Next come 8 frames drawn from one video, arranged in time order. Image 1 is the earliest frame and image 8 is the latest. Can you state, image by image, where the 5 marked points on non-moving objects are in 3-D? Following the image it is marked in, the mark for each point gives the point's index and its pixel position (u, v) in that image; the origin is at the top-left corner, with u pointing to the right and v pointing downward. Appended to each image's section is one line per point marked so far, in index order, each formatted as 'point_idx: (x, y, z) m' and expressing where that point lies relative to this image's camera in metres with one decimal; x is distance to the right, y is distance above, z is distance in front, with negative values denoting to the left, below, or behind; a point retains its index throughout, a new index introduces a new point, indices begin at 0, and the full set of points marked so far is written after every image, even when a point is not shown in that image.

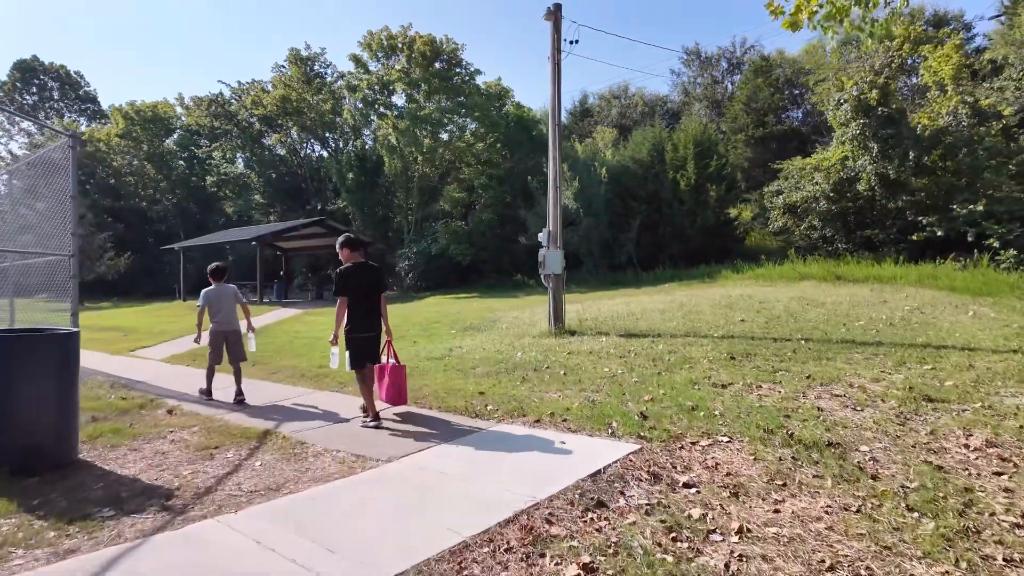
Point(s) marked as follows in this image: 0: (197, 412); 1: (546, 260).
0: (-3.3, -1.3, +6.1) m
1: (+0.6, +0.5, +11.2) m
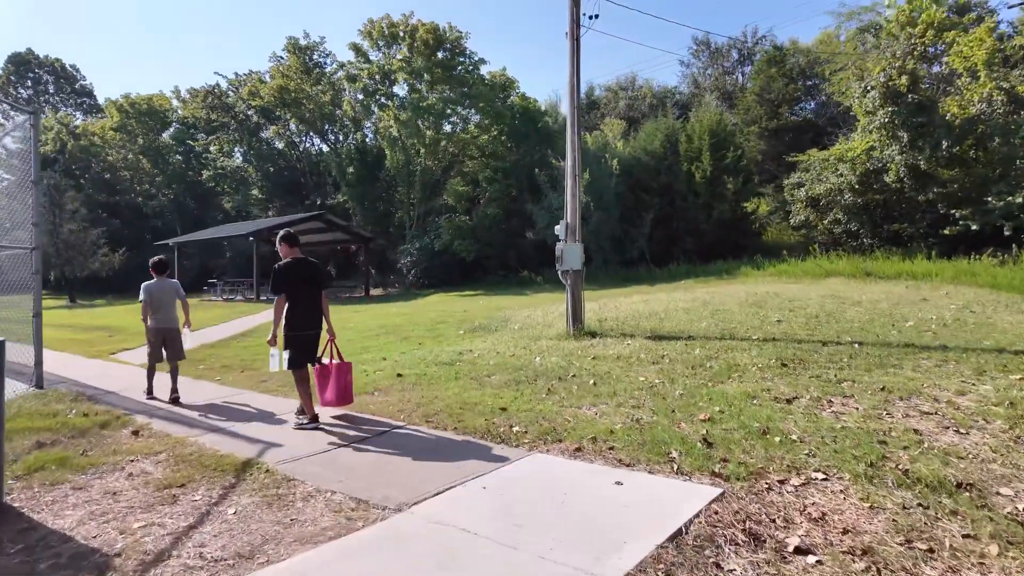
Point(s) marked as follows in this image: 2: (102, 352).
0: (-3.0, -1.3, +5.2) m
1: (+0.9, +0.6, +10.2) m
2: (-7.3, -1.1, +10.6) m
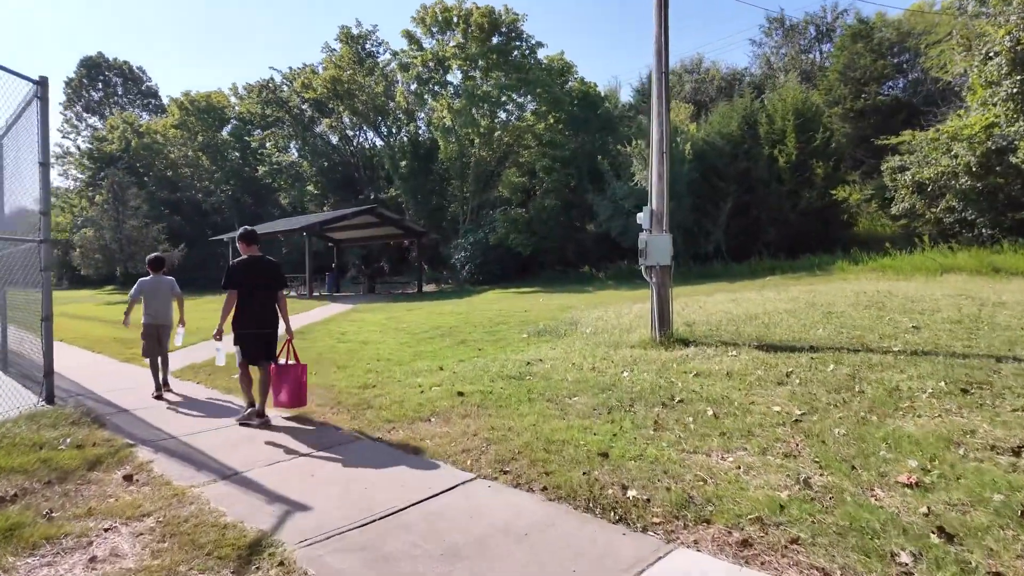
0: (-2.3, -1.3, +4.0) m
1: (+2.0, +0.6, +8.7) m
2: (-6.2, -1.0, +9.7) m
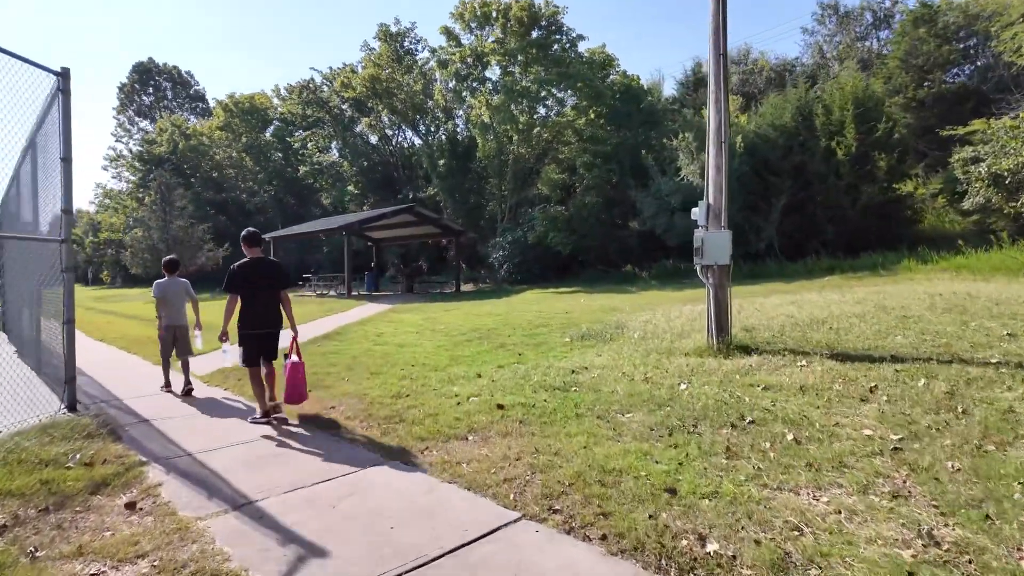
0: (-2.0, -1.3, +3.5) m
1: (+2.6, +0.6, +7.9) m
2: (-5.5, -1.1, +9.5) m
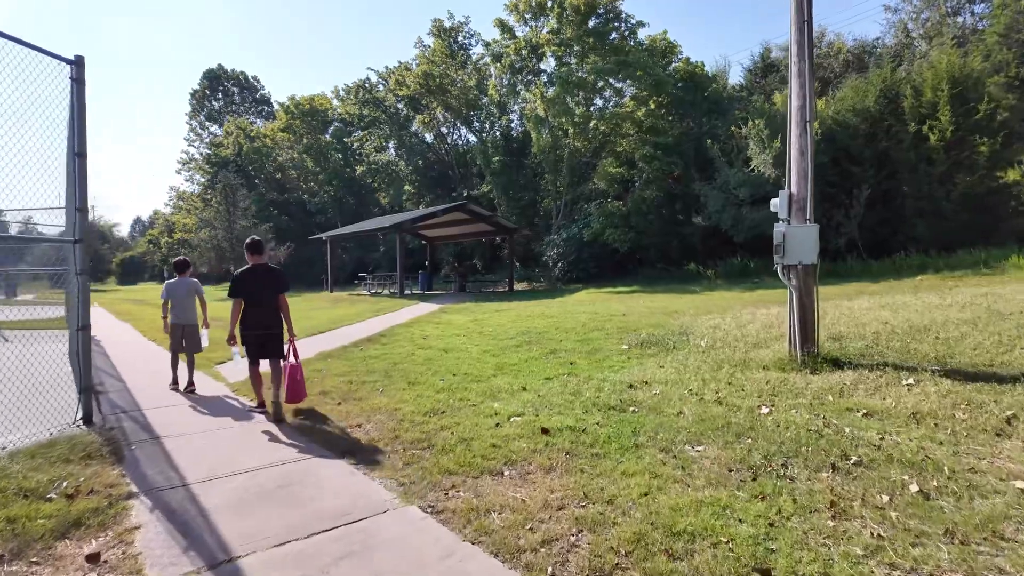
0: (-1.8, -1.3, +2.9) m
1: (+3.2, +0.5, +6.9) m
2: (-4.7, -1.1, +9.2) m
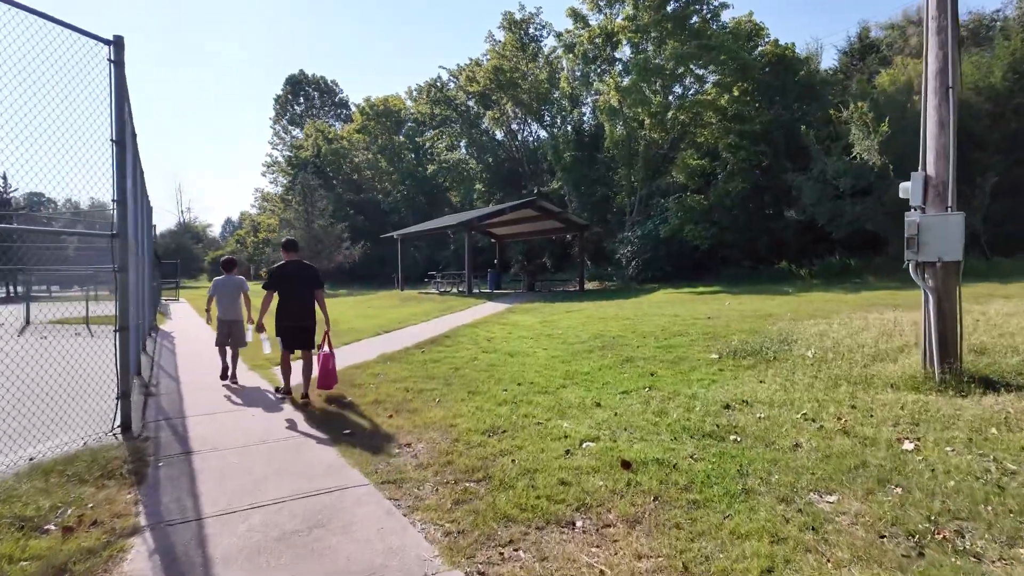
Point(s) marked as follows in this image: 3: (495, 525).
0: (-1.5, -1.3, +2.3) m
1: (+3.9, +0.5, +5.6) m
2: (-3.6, -1.0, +8.9) m
3: (-0.1, -1.3, +3.2) m
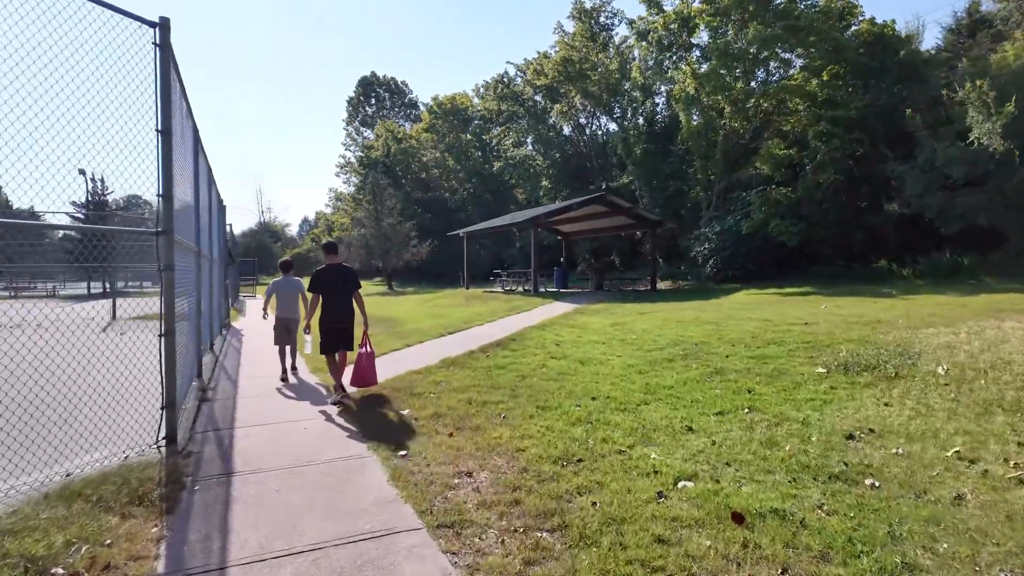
0: (-1.3, -1.4, +1.8) m
1: (+4.6, +0.4, +4.5) m
2: (-2.6, -1.0, +8.6) m
3: (+0.3, -1.3, +2.5) m
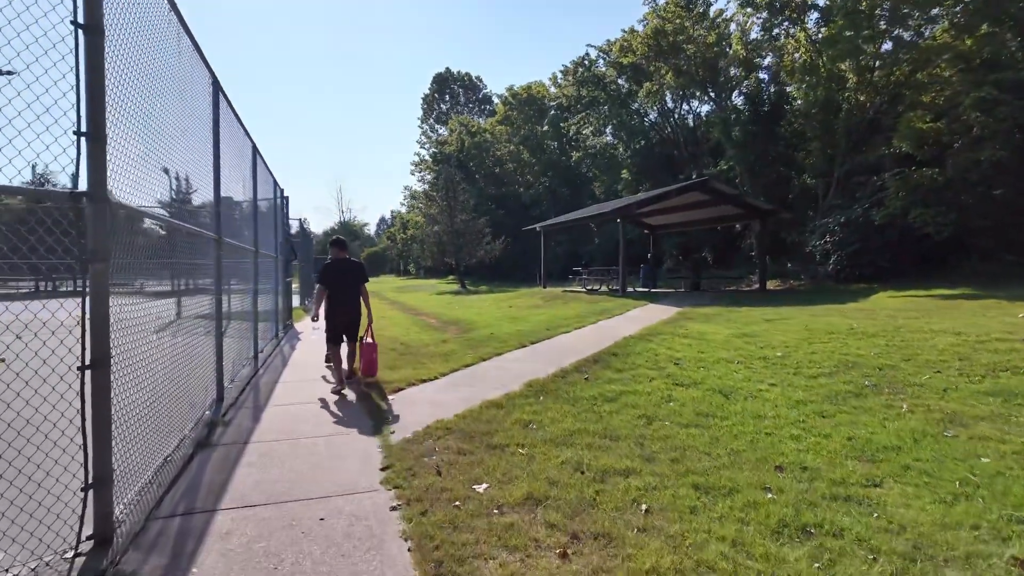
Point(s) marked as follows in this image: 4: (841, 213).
0: (-0.9, -1.4, -0.2) m
1: (+5.2, +0.4, +1.7) m
2: (-1.4, -1.0, +6.7) m
3: (+0.7, -1.3, +0.3) m
4: (+10.4, +2.4, +18.9) m
